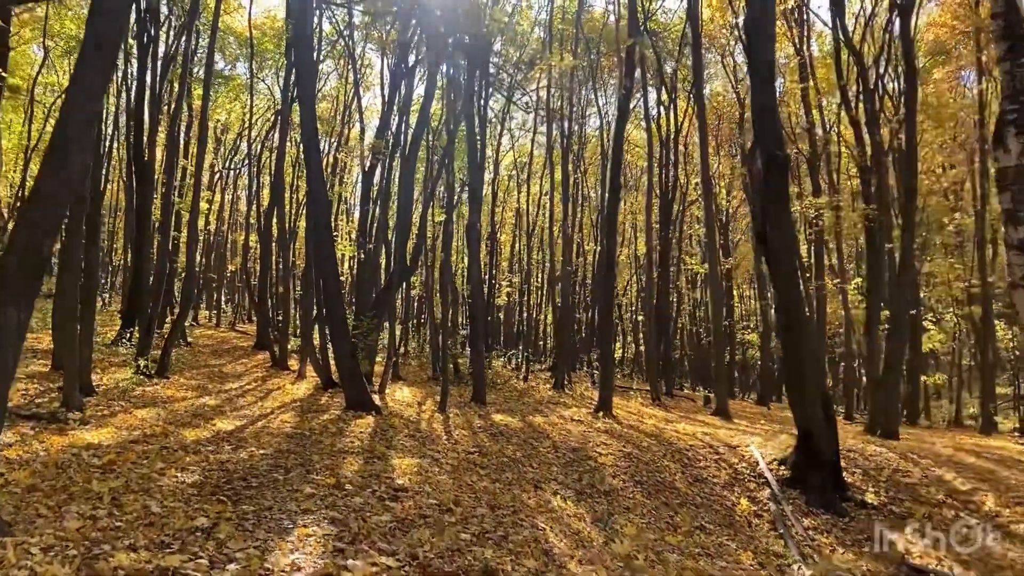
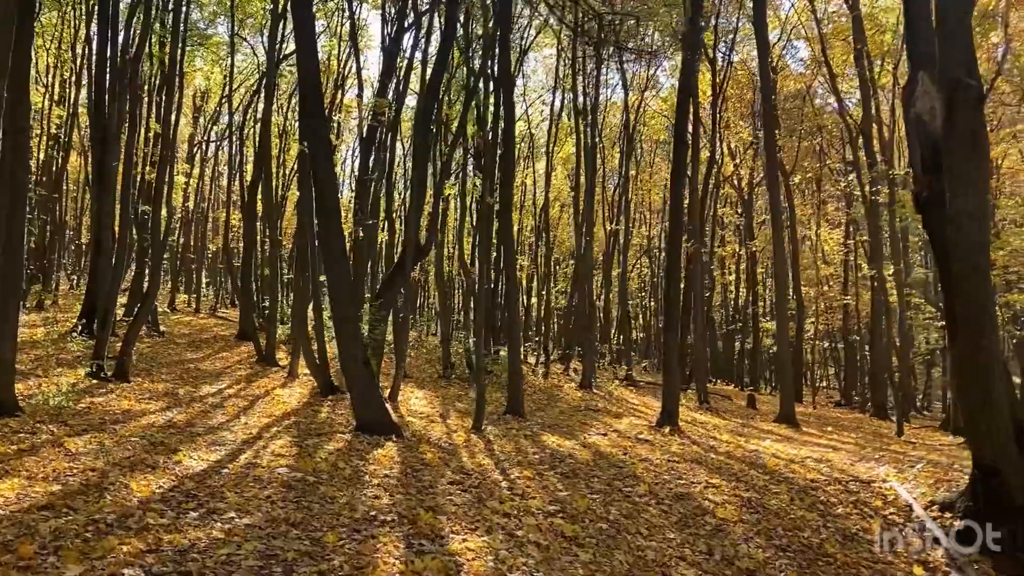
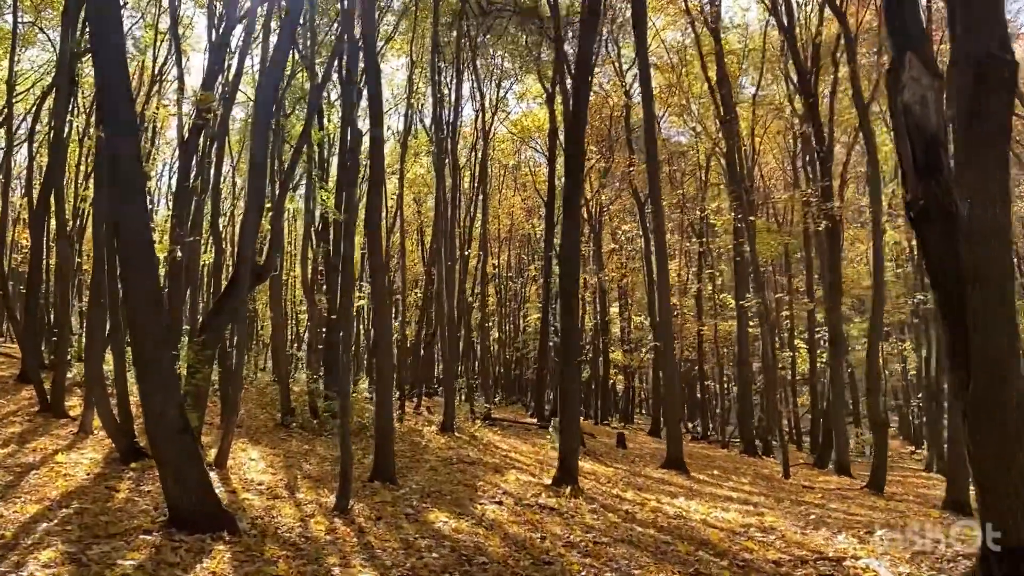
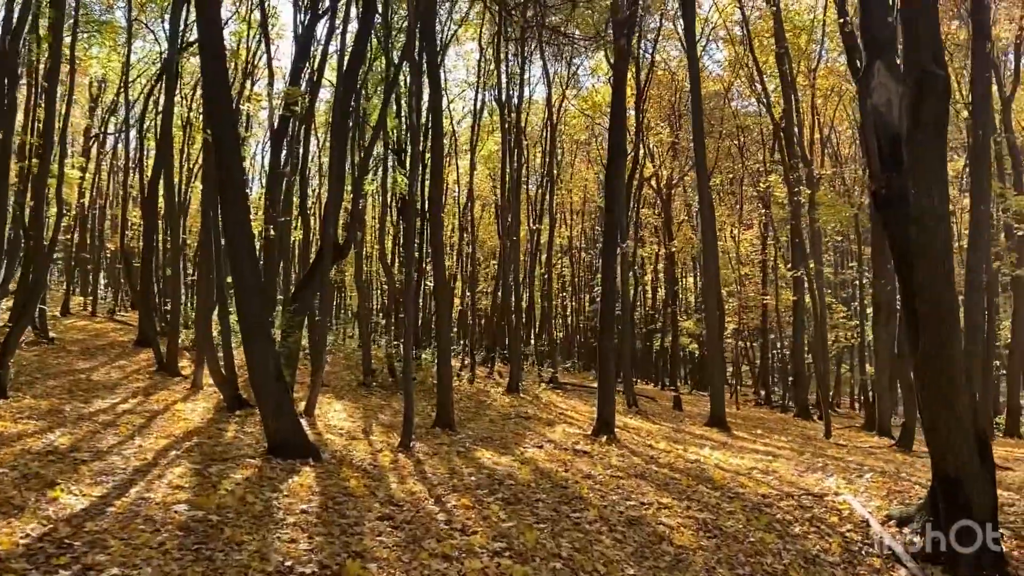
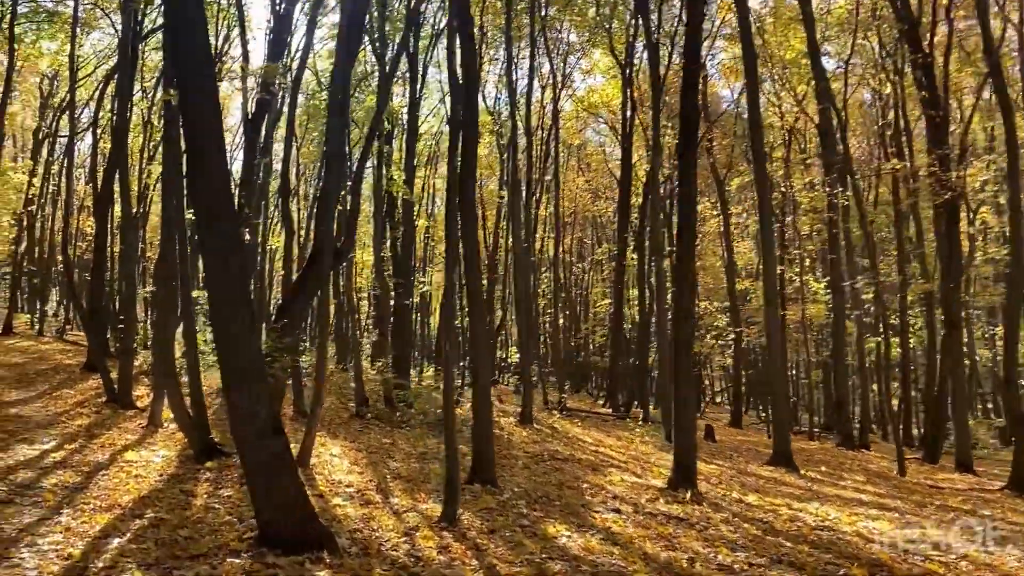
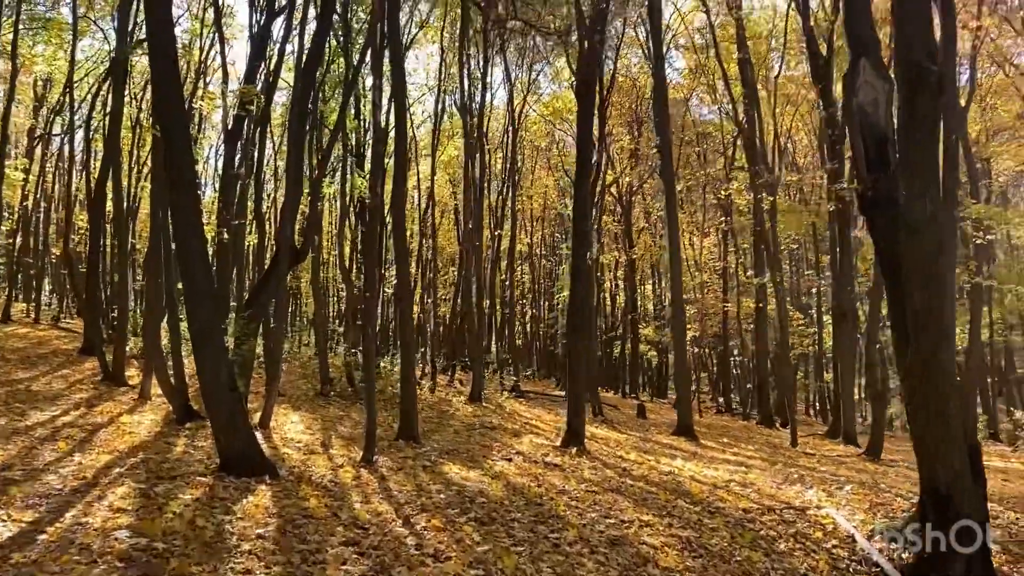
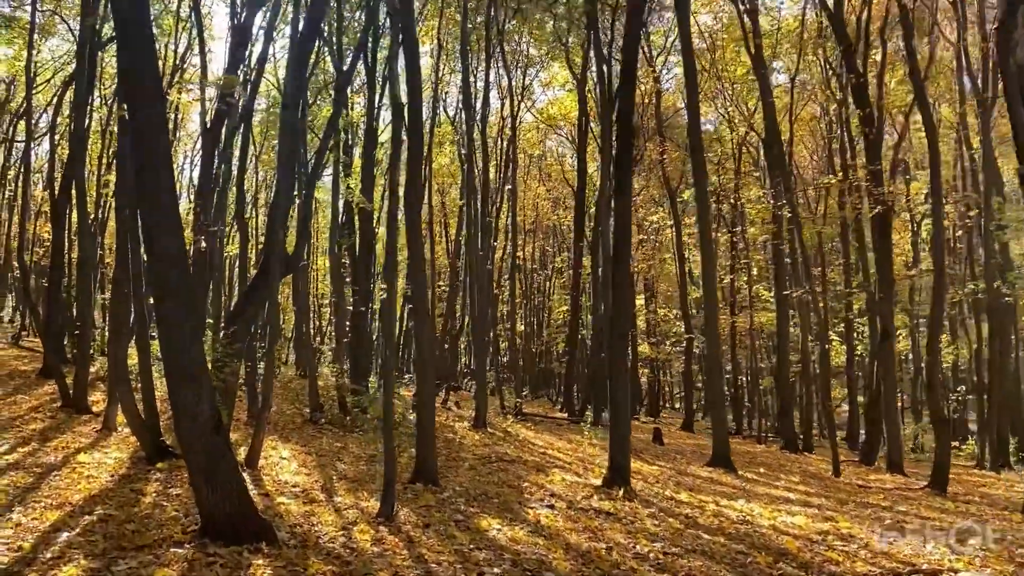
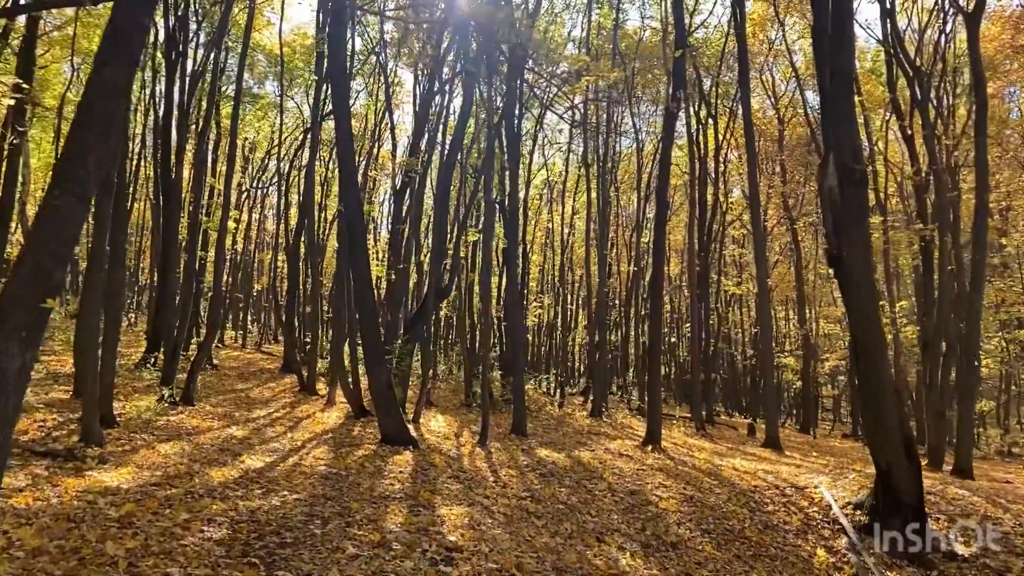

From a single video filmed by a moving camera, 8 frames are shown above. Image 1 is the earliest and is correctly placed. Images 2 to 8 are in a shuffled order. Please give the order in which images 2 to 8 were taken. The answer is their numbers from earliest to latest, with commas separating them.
8, 2, 4, 6, 3, 7, 5
